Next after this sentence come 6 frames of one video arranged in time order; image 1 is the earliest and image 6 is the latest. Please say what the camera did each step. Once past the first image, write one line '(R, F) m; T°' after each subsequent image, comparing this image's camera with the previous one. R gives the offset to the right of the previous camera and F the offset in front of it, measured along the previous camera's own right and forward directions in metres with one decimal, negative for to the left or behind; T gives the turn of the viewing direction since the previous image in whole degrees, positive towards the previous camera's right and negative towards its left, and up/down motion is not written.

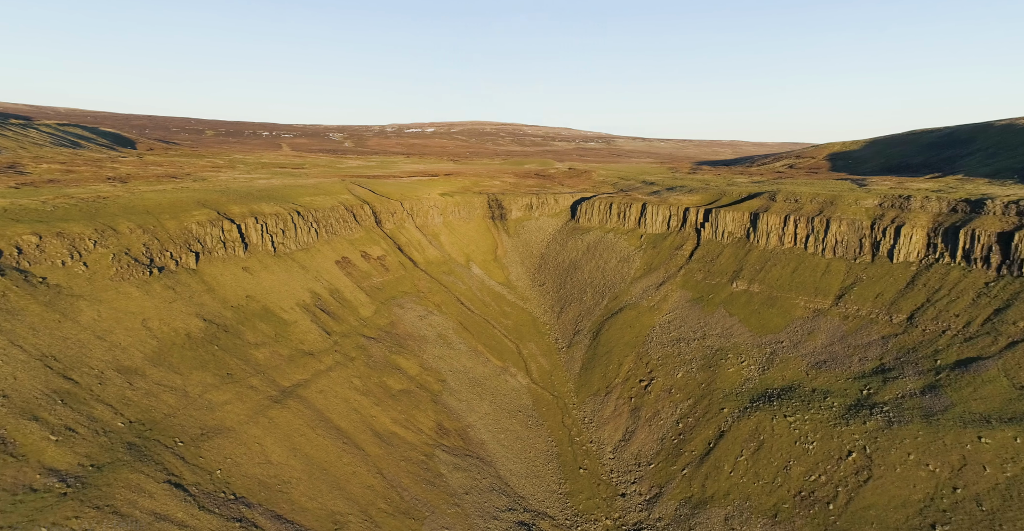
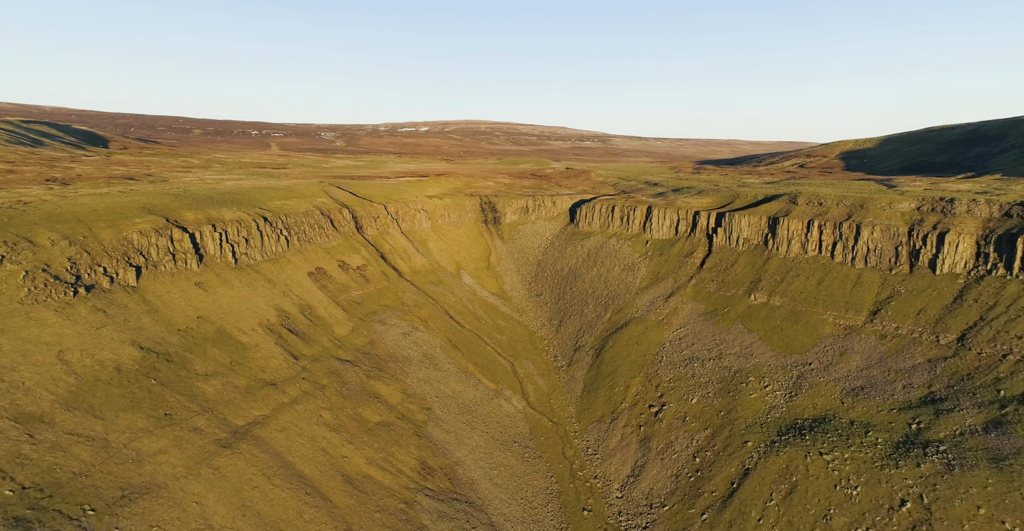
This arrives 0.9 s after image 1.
(+0.2, +8.3) m; 0°
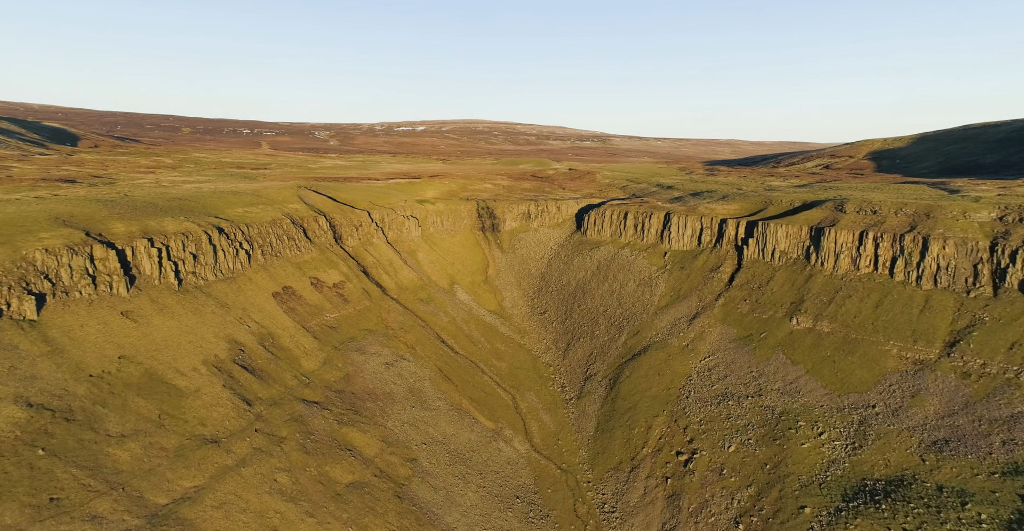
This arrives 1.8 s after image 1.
(-0.4, +10.9) m; 0°
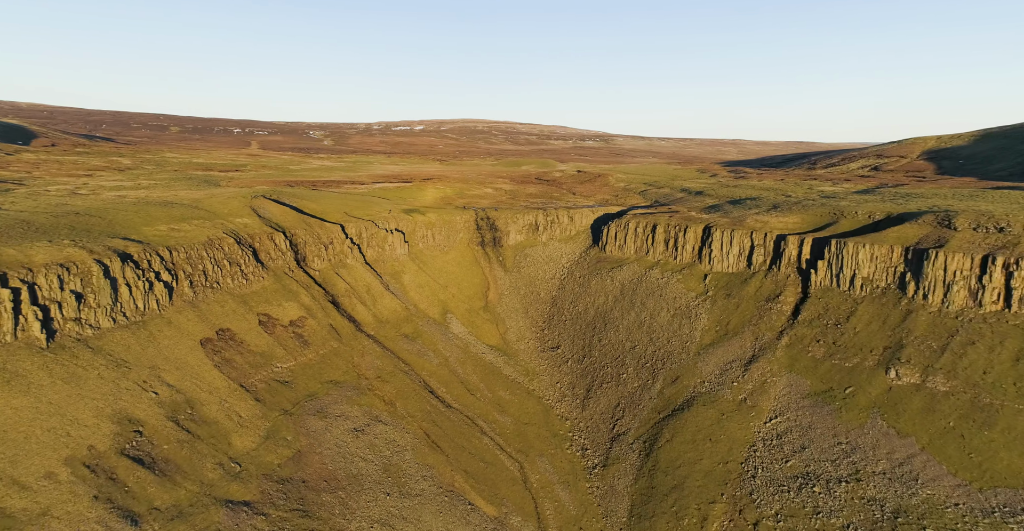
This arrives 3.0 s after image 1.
(-0.8, +15.5) m; 0°
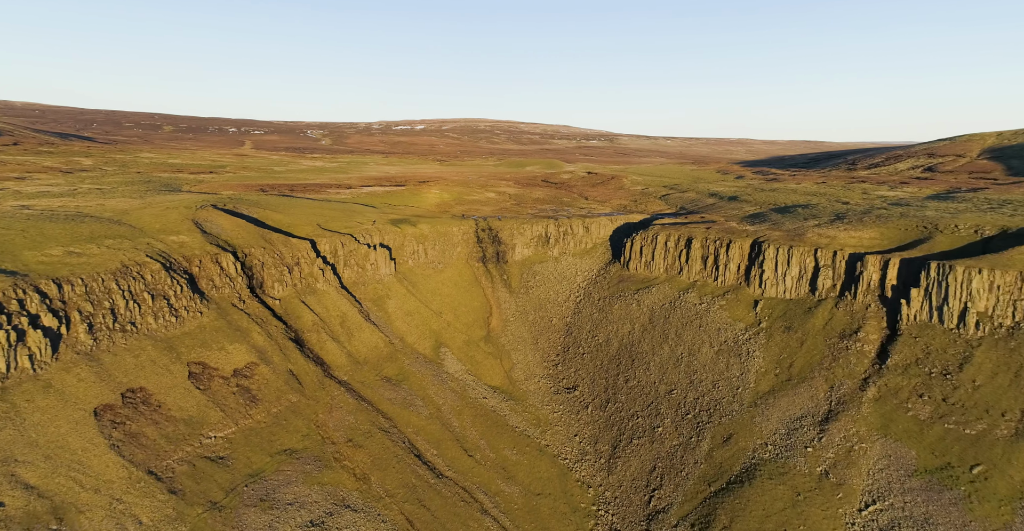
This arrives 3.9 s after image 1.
(-0.6, +12.6) m; 0°
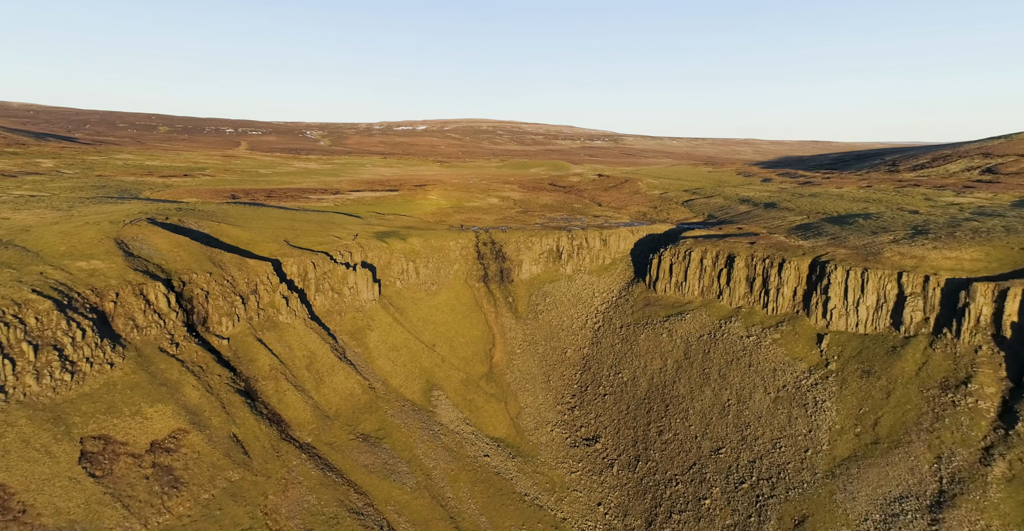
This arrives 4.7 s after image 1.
(-0.5, +10.6) m; 0°
